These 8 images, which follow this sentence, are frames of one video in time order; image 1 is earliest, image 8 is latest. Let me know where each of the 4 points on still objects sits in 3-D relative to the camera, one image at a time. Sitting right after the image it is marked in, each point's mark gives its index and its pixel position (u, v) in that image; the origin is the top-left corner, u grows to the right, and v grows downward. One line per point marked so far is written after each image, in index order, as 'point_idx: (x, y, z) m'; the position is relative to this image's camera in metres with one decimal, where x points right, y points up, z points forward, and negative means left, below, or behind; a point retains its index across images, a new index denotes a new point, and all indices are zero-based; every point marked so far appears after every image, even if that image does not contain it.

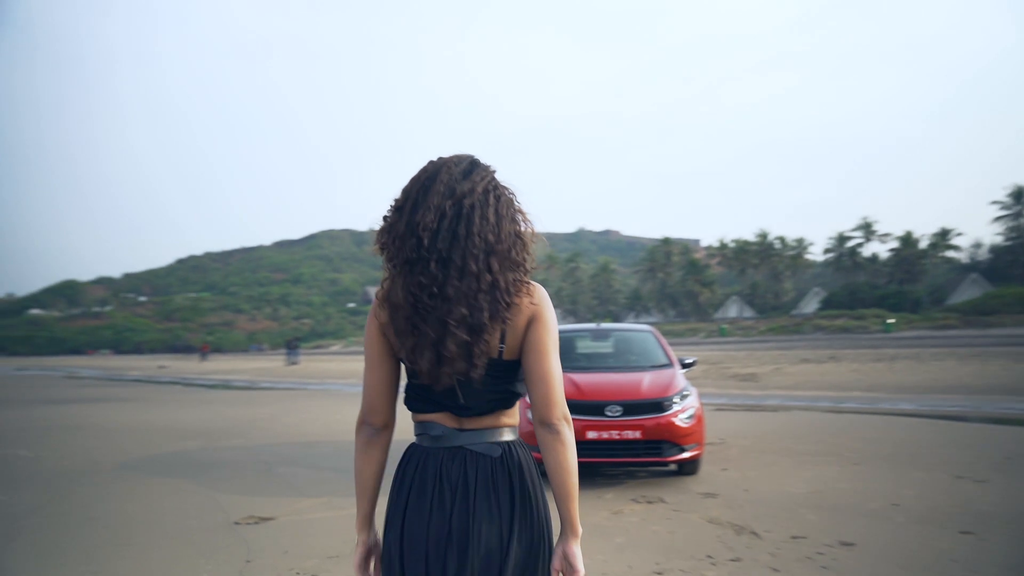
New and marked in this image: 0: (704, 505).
0: (+1.6, -1.8, +6.2) m
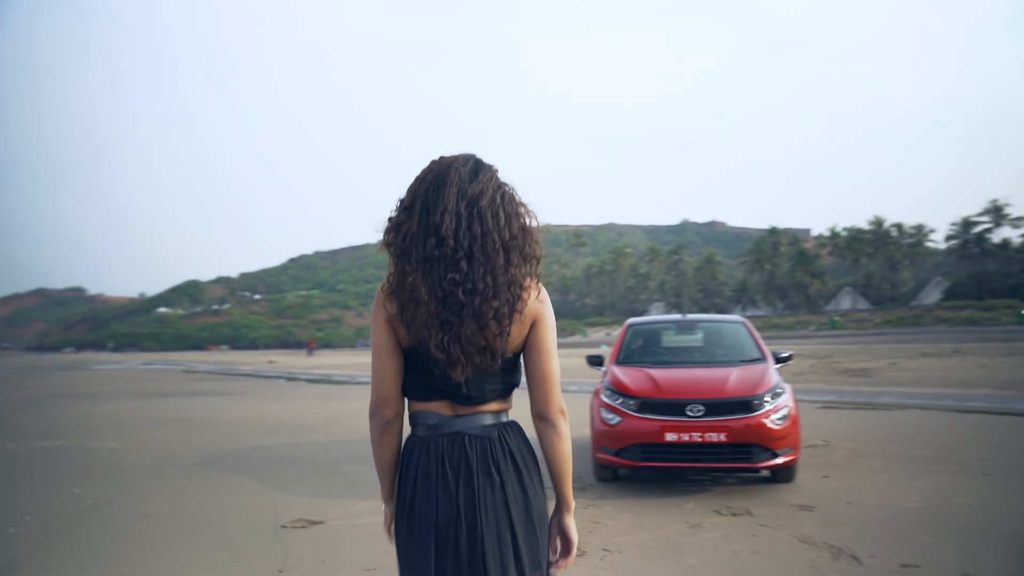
0: (+2.1, -1.7, +5.4) m
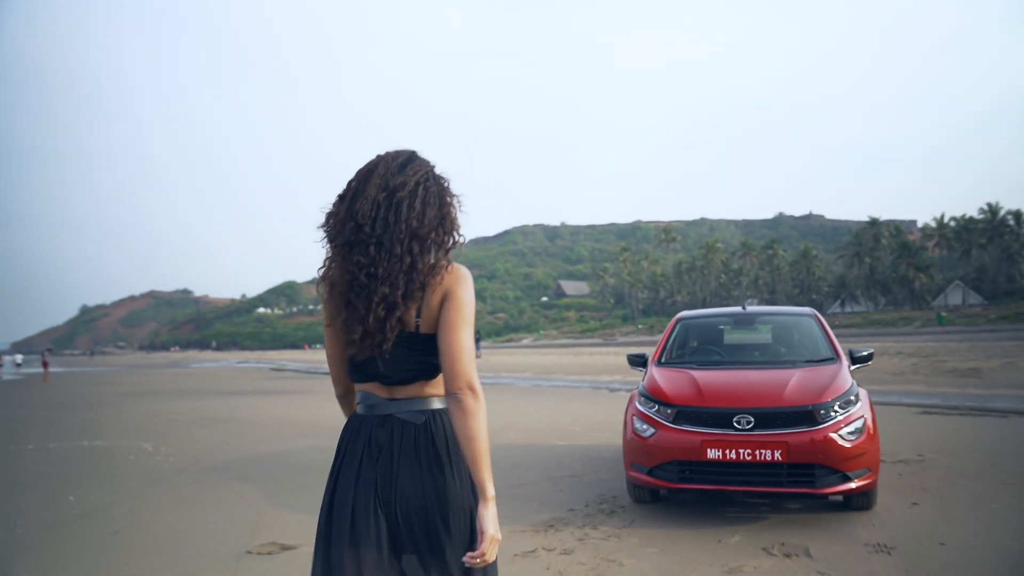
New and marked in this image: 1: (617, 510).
0: (+2.0, -1.6, +4.2) m
1: (+0.8, -1.7, +5.7) m
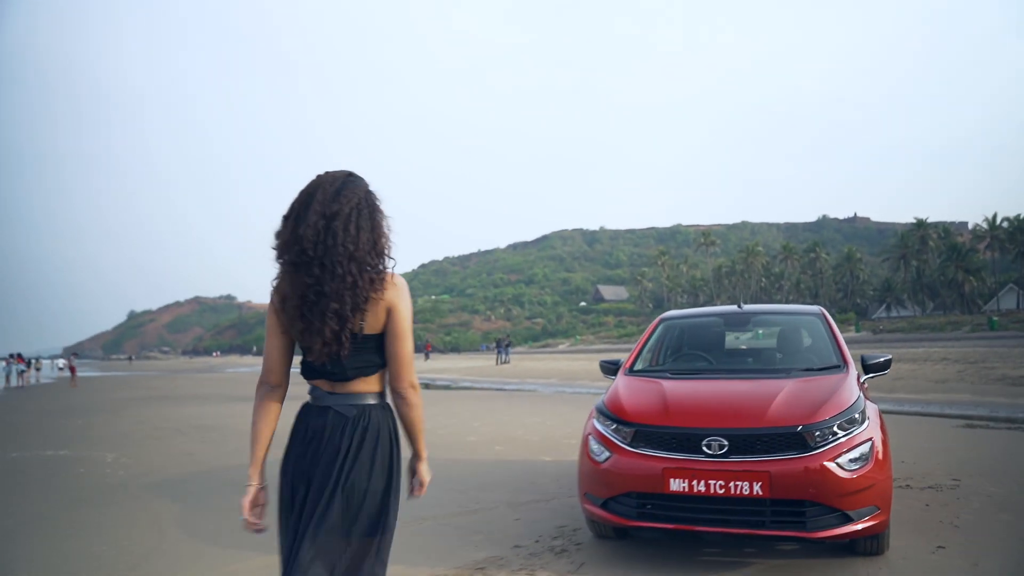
0: (+1.5, -1.5, +3.1) m
1: (+0.4, -1.7, +4.8) m
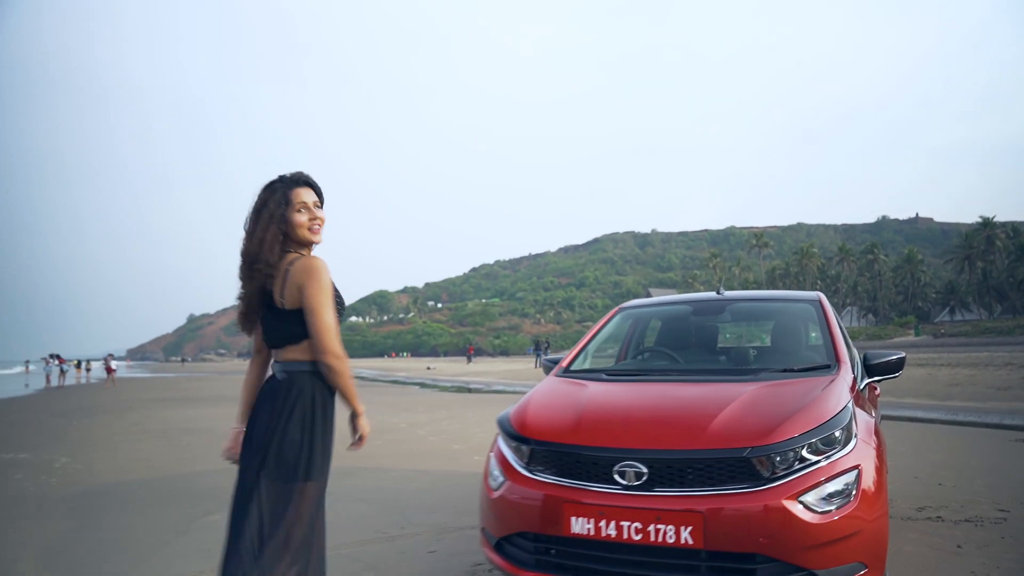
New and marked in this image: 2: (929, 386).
0: (+0.8, -1.4, +2.0) m
1: (-0.2, -1.6, +3.7) m
2: (+11.1, -2.6, +19.6) m
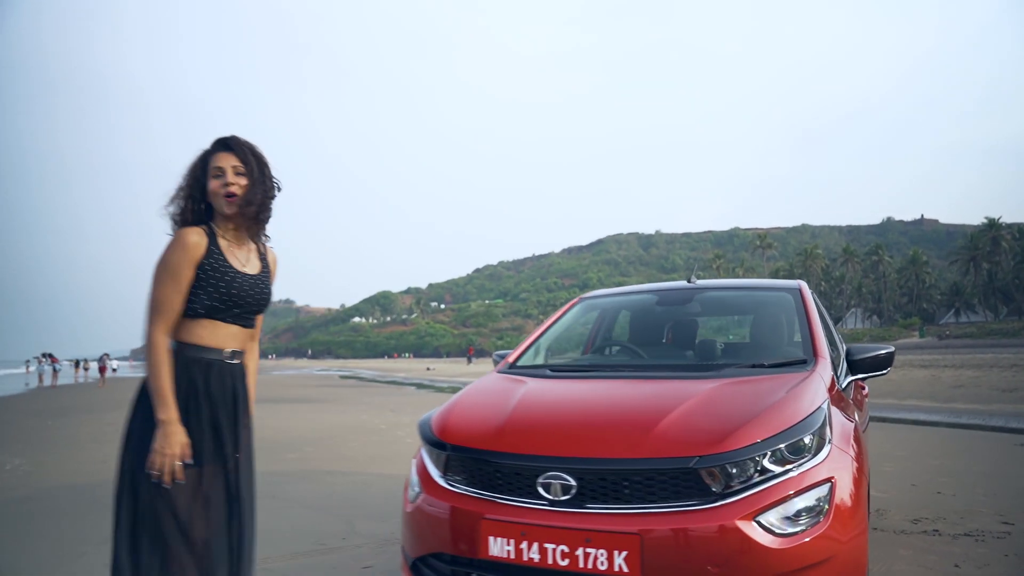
0: (+0.5, -1.3, +1.5) m
1: (-0.5, -1.5, +3.2) m
2: (+10.9, -2.6, +19.1) m
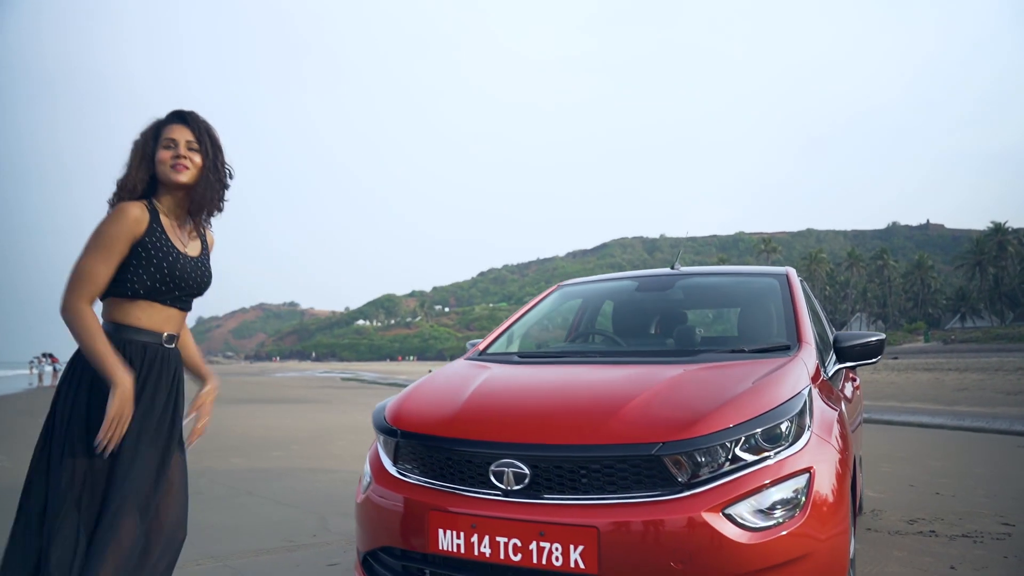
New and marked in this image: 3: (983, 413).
0: (+0.3, -1.2, +1.3) m
1: (-0.7, -1.4, +3.0) m
2: (+10.8, -2.6, +18.8) m
3: (+9.2, -2.4, +14.3) m
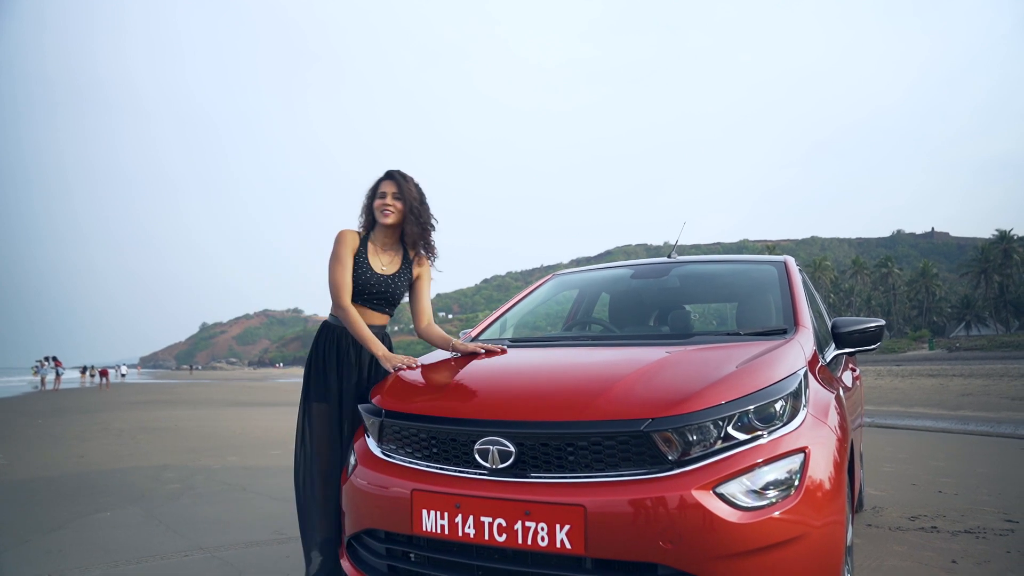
0: (+0.3, -1.1, +1.3) m
1: (-0.7, -1.3, +2.9) m
2: (+10.9, -2.7, +18.7) m
3: (+9.2, -2.5, +14.2) m
